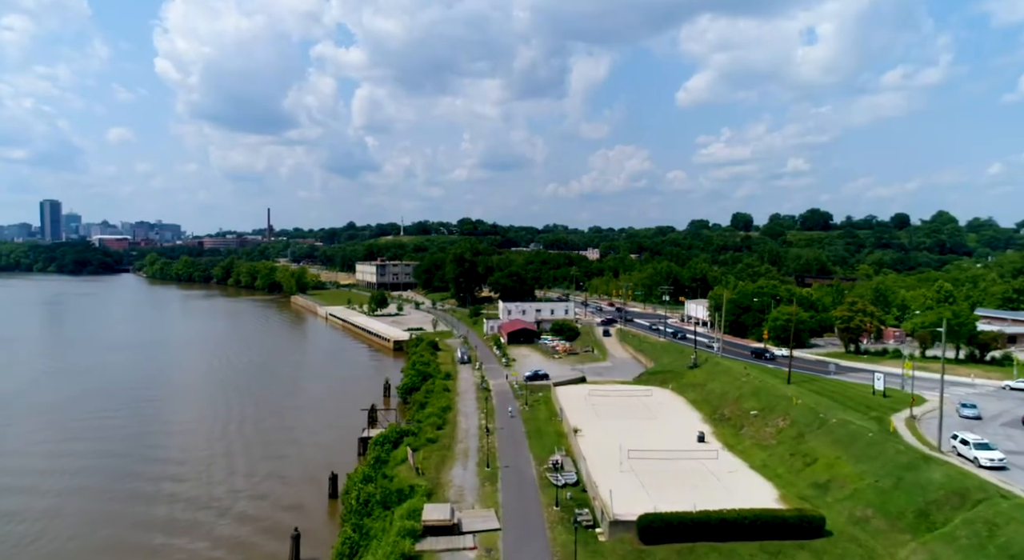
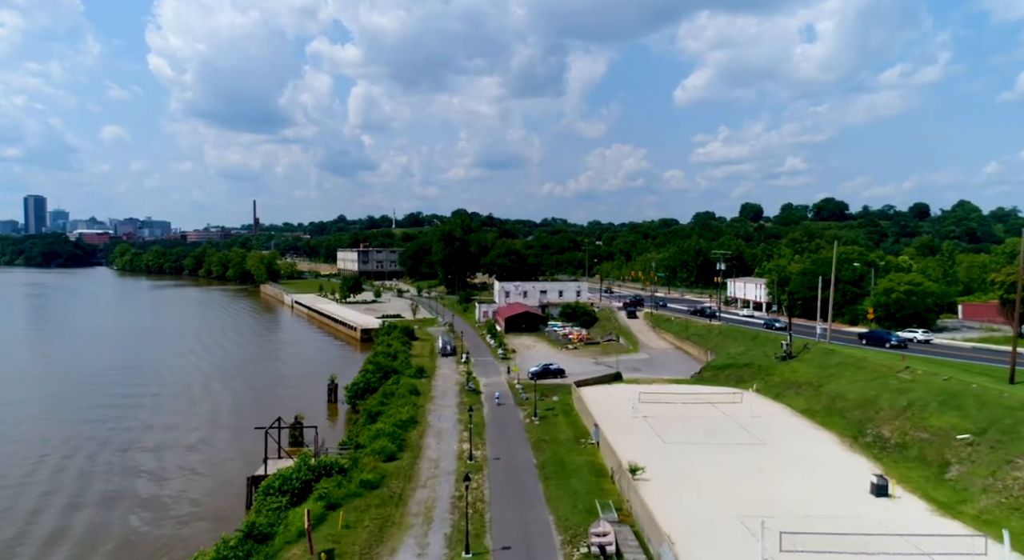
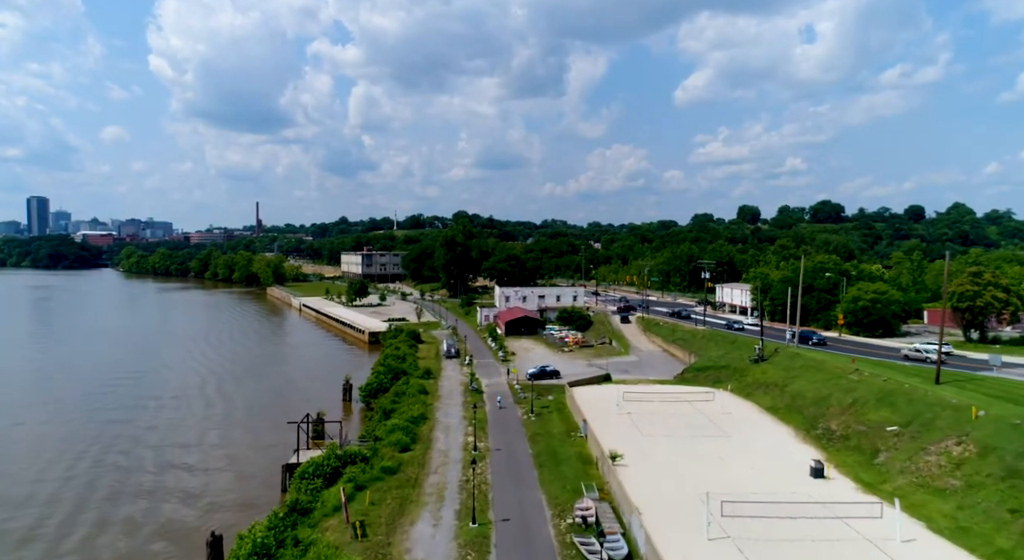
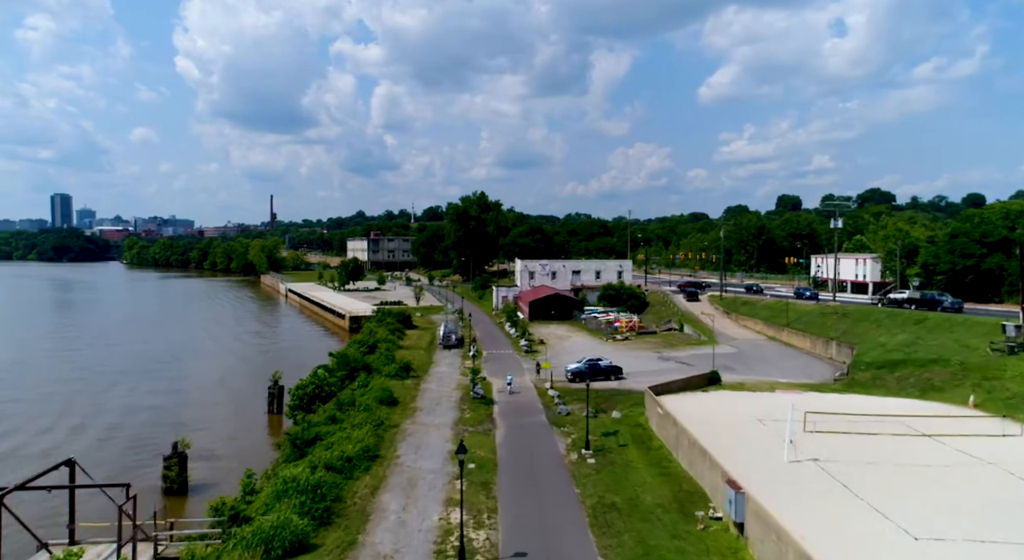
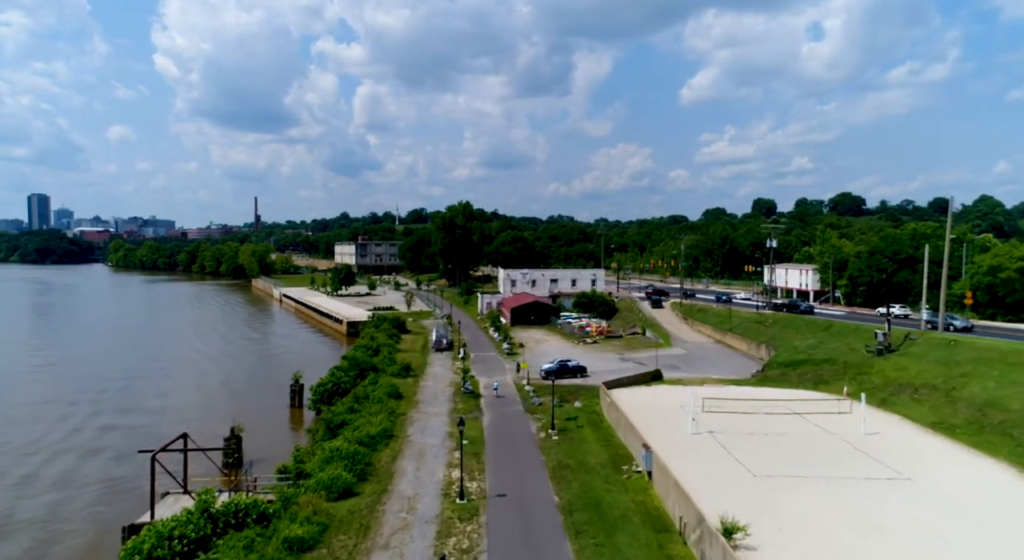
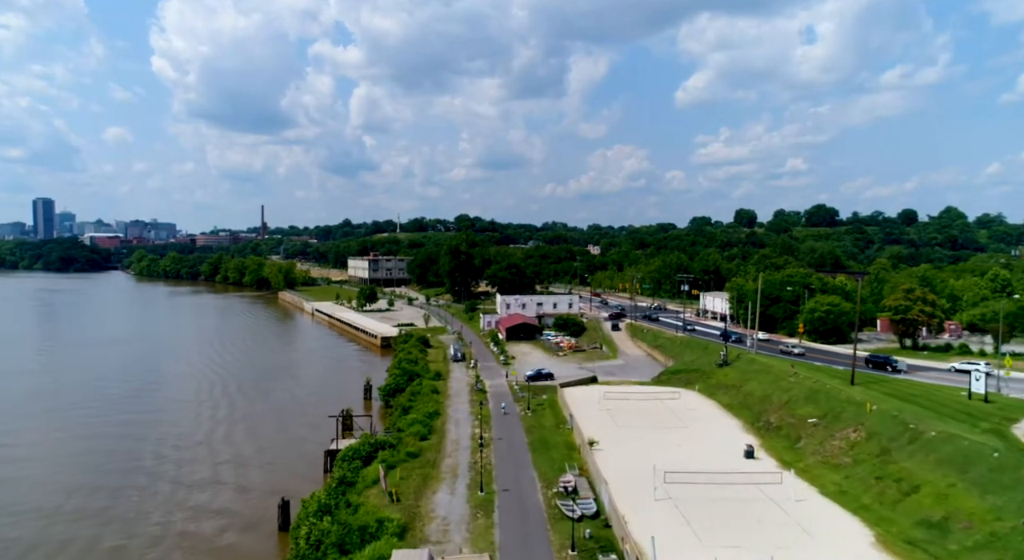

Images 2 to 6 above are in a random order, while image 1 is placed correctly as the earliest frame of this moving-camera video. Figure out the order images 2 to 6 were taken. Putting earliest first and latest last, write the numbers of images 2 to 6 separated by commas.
6, 3, 2, 5, 4
